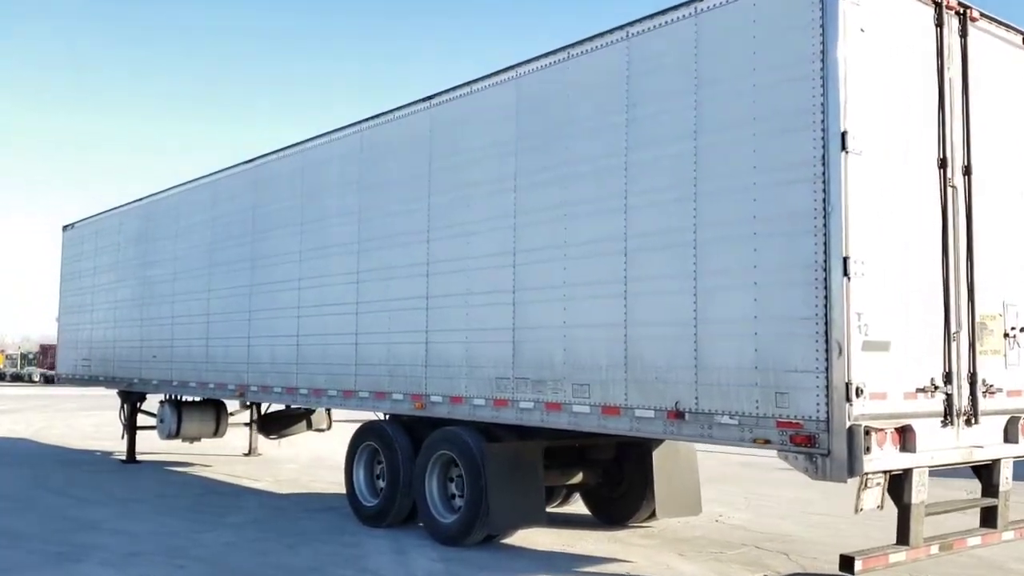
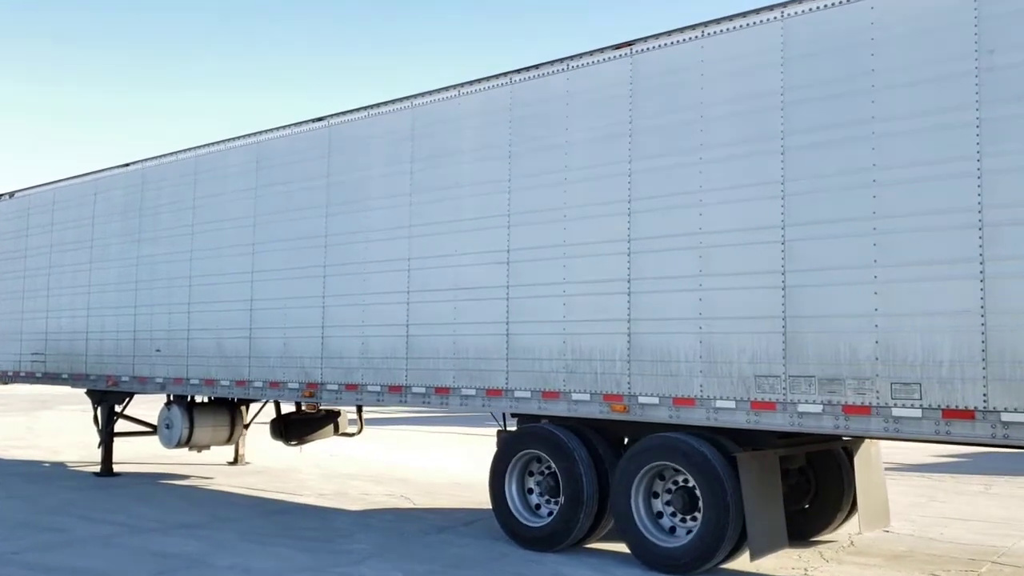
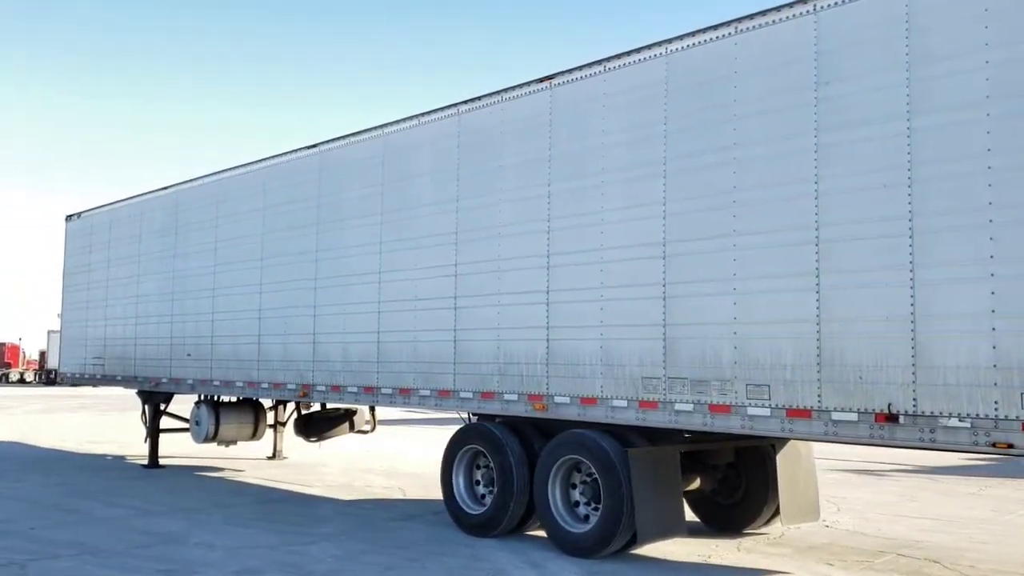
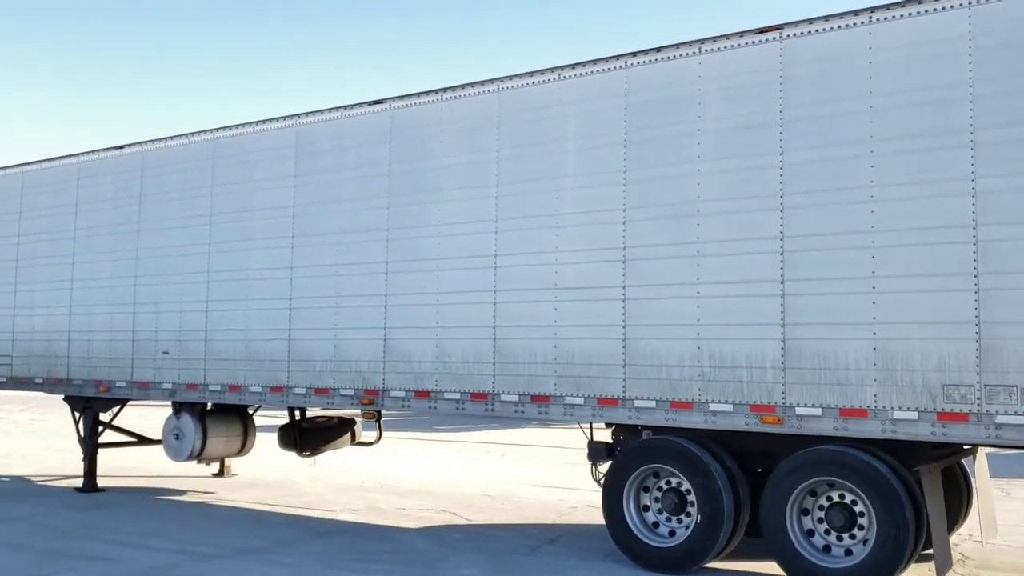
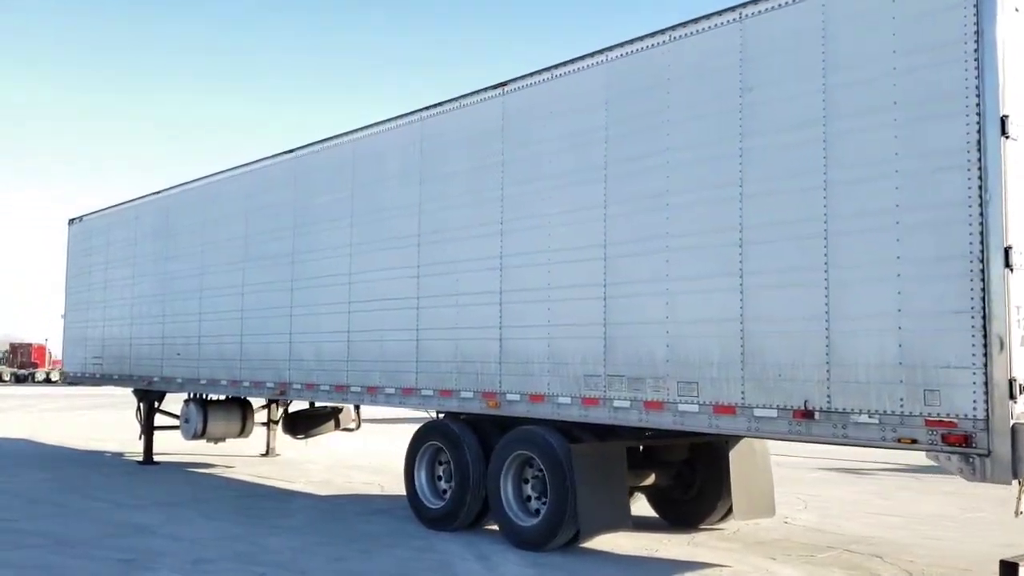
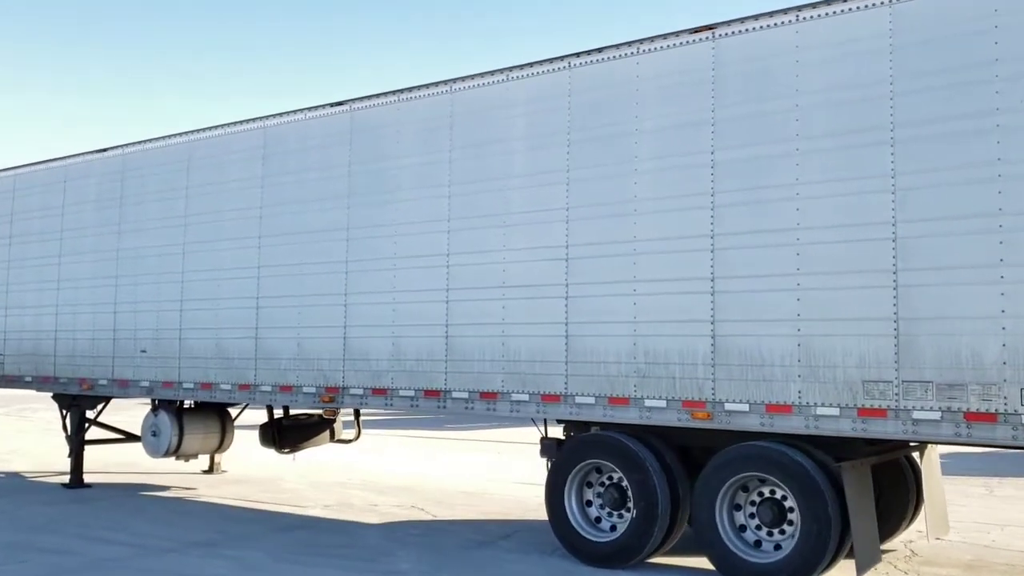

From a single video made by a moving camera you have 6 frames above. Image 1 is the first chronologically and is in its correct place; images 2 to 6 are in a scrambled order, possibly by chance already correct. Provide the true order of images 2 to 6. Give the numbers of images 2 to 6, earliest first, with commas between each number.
5, 3, 2, 6, 4
